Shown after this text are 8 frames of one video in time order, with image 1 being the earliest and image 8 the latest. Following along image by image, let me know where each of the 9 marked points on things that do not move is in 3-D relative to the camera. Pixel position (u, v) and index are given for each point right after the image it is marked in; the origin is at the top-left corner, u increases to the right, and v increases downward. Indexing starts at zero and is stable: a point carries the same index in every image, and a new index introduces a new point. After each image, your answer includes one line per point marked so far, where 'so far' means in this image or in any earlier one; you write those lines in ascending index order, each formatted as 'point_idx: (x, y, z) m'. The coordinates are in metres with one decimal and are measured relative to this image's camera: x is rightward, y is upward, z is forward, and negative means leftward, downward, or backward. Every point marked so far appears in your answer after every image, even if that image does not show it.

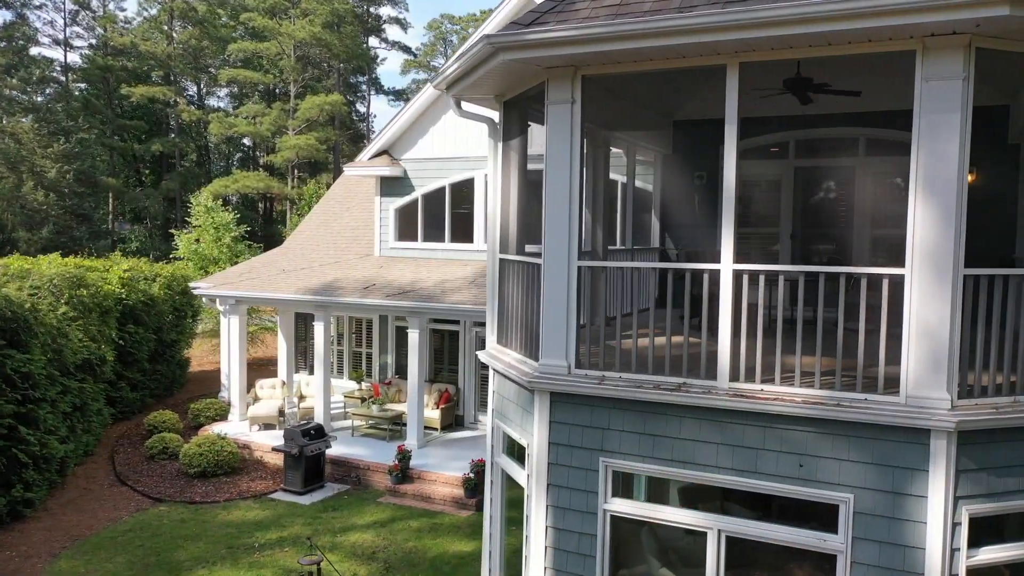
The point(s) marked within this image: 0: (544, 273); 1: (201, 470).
0: (+0.2, +0.1, +5.7) m
1: (-4.8, -2.8, +12.6) m
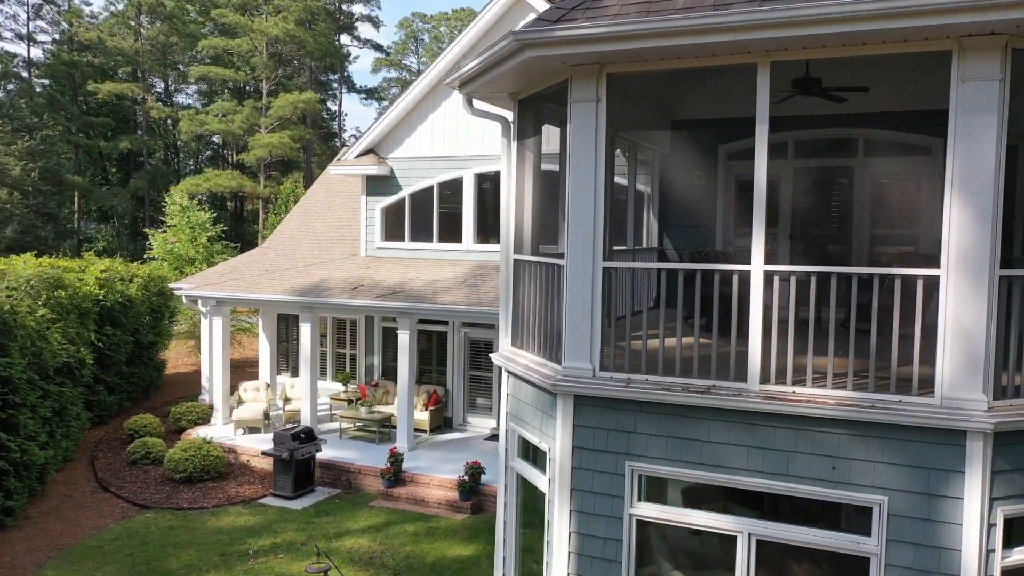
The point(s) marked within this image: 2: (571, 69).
0: (+0.4, +0.1, +5.6) m
1: (-4.9, -2.8, +12.3) m
2: (+0.4, +1.5, +5.5) m
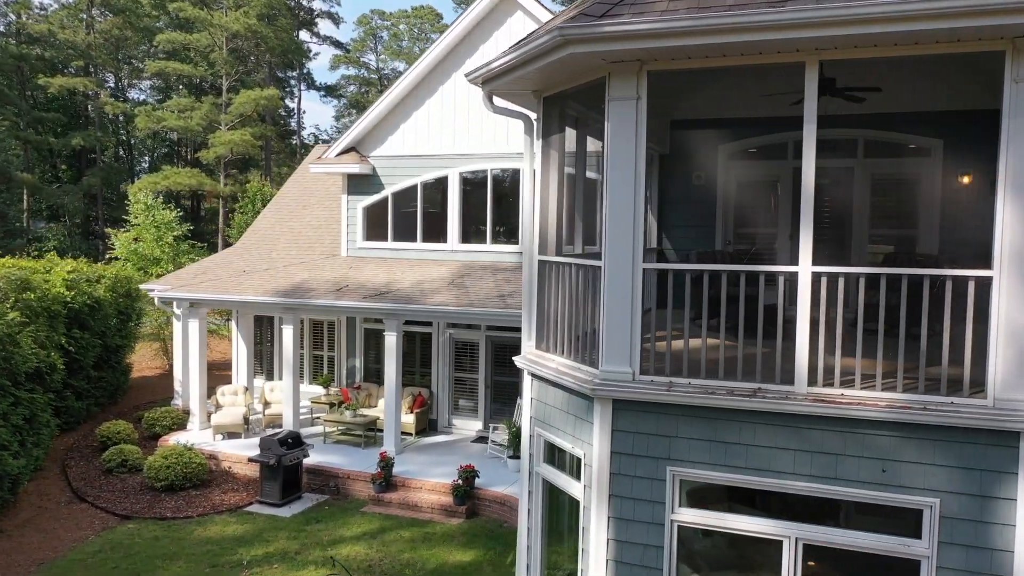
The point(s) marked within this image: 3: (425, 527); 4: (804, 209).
0: (+0.6, +0.1, +5.4) m
1: (-5.0, -2.8, +11.9) m
2: (+0.6, +1.4, +5.3) m
3: (-1.1, -3.1, +10.8) m
4: (+1.8, +0.5, +5.0) m
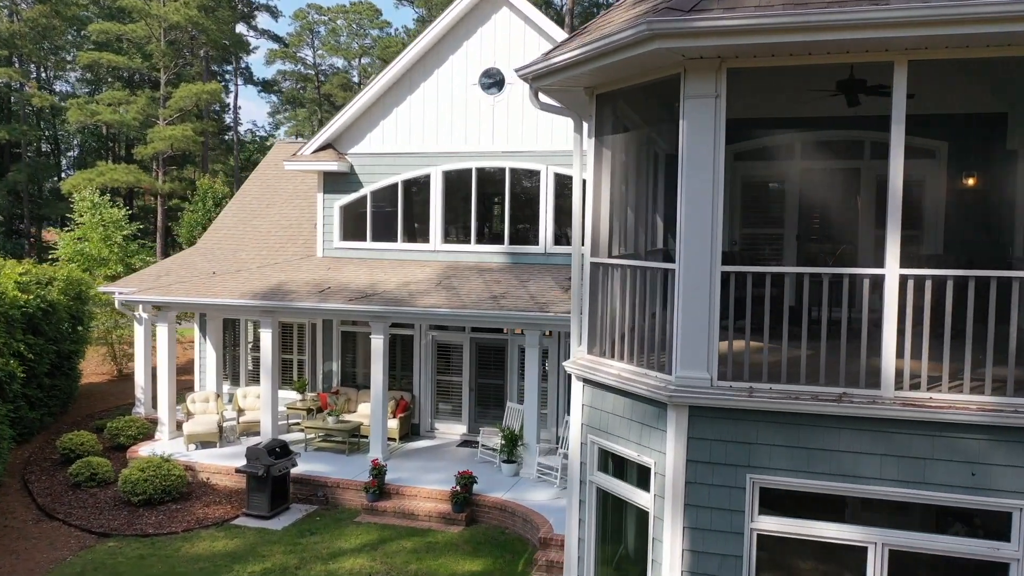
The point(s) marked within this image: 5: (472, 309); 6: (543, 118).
0: (+1.1, 0.0, +5.3) m
1: (-5.0, -2.9, +11.3) m
2: (+1.1, +1.4, +5.2) m
3: (-1.1, -3.2, +10.5) m
4: (+2.3, +0.5, +4.9) m
5: (-0.6, -0.3, +11.9) m
6: (+0.5, +2.8, +13.5) m
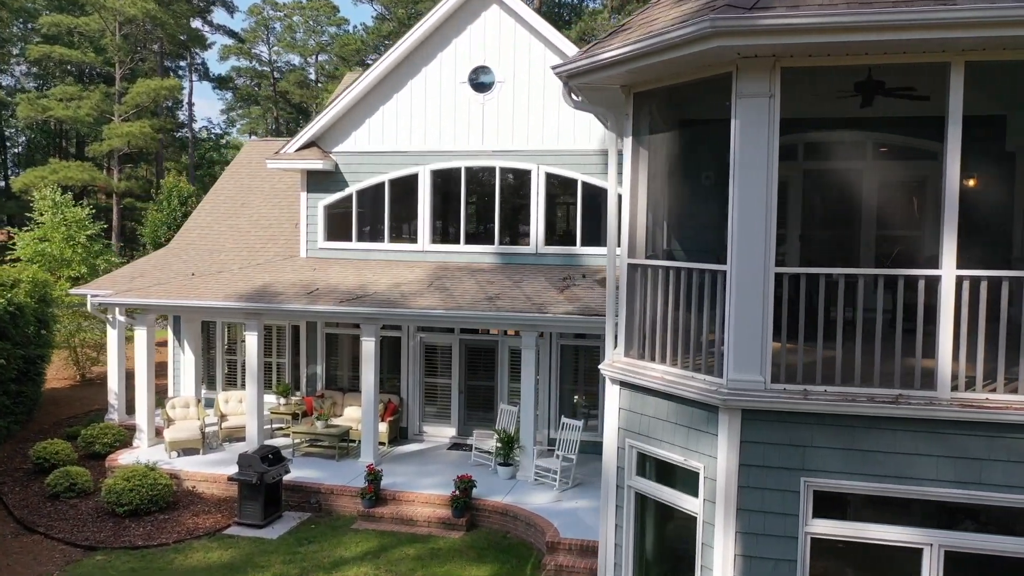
0: (+1.4, 0.0, +5.2) m
1: (-5.0, -2.9, +10.9) m
2: (+1.4, +1.4, +5.1) m
3: (-1.1, -3.2, +10.3) m
4: (+2.6, +0.5, +4.9) m
5: (-0.6, -0.3, +11.7) m
6: (+0.3, +2.8, +13.4) m
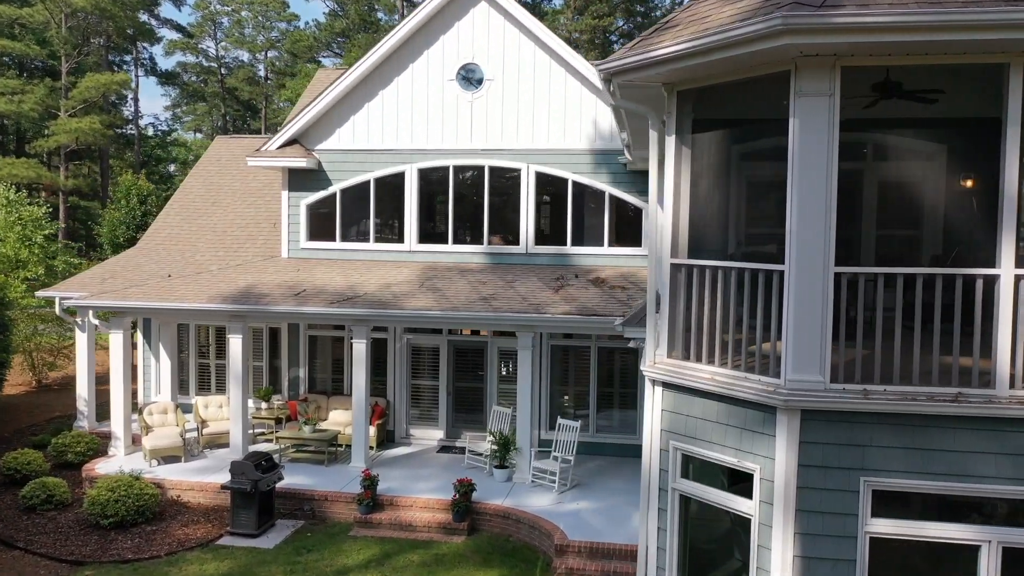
0: (+1.8, 0.0, +5.2) m
1: (-5.0, -2.9, +10.4) m
2: (+1.8, +1.4, +5.1) m
3: (-1.0, -3.2, +10.1) m
4: (+3.0, +0.5, +5.0) m
5: (-0.7, -0.3, +11.6) m
6: (+0.2, +2.8, +13.3) m
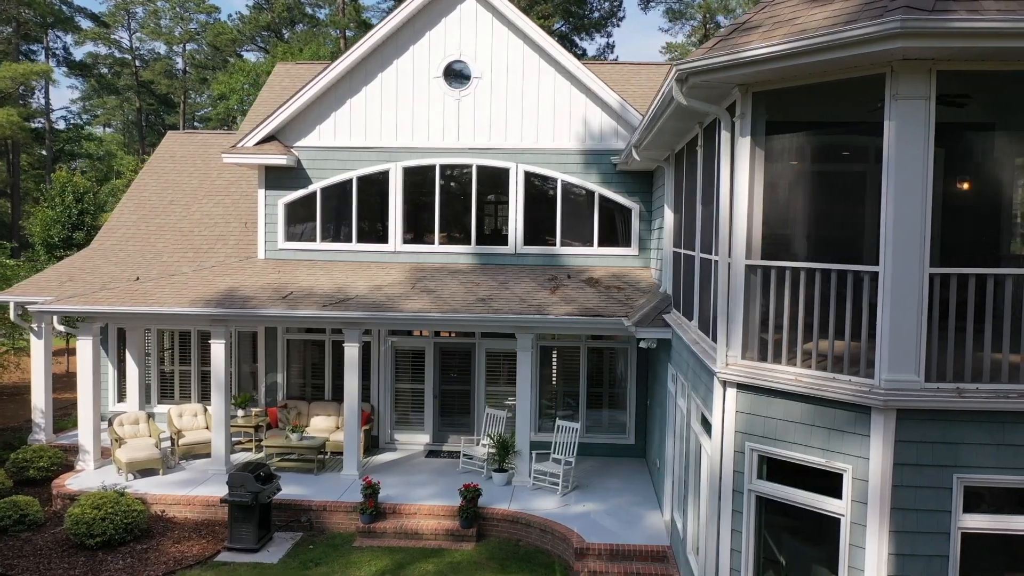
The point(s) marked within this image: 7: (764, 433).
0: (+2.4, 0.0, +5.2) m
1: (-4.8, -3.0, +9.8) m
2: (+2.4, +1.4, +5.1) m
3: (-0.8, -3.2, +9.9) m
4: (+3.6, +0.5, +5.1) m
5: (-0.7, -0.3, +11.3) m
6: (0.0, +2.7, +13.1) m
7: (+1.8, -1.0, +5.9) m
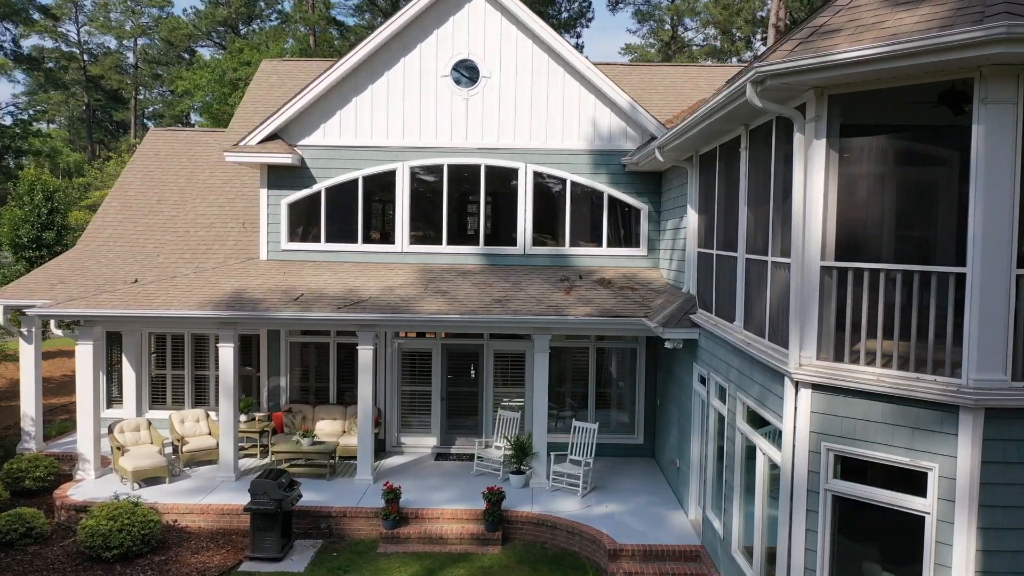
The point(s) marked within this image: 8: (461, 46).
0: (+3.0, 0.0, +5.3) m
1: (-4.5, -3.0, +9.4) m
2: (+3.0, +1.4, +5.2) m
3: (-0.5, -3.2, +9.8) m
4: (+4.2, +0.5, +5.3) m
5: (-0.4, -0.4, +11.2) m
6: (+0.1, +2.7, +13.1) m
7: (+2.4, -1.1, +6.0) m
8: (-0.8, +3.8, +12.9) m
